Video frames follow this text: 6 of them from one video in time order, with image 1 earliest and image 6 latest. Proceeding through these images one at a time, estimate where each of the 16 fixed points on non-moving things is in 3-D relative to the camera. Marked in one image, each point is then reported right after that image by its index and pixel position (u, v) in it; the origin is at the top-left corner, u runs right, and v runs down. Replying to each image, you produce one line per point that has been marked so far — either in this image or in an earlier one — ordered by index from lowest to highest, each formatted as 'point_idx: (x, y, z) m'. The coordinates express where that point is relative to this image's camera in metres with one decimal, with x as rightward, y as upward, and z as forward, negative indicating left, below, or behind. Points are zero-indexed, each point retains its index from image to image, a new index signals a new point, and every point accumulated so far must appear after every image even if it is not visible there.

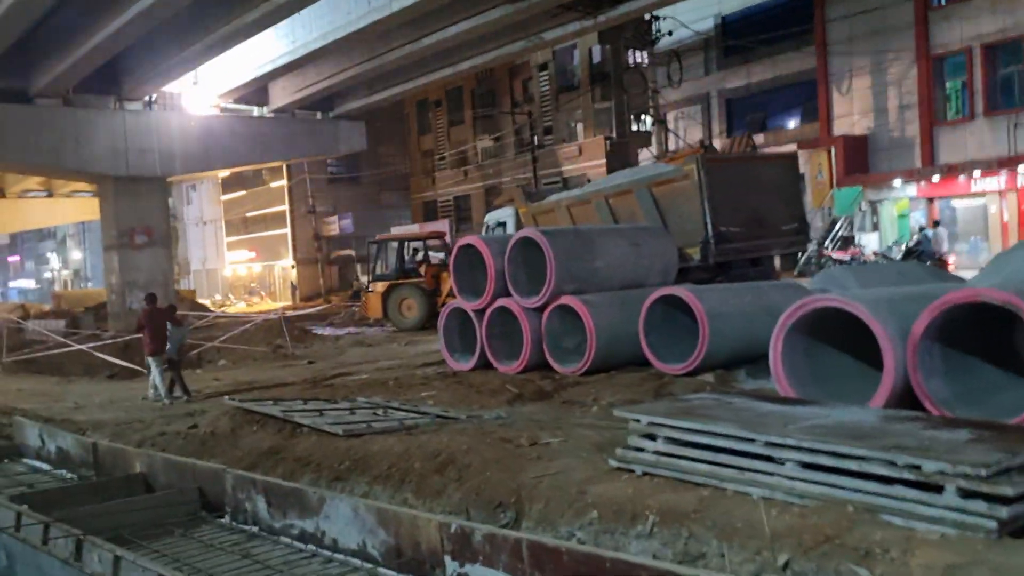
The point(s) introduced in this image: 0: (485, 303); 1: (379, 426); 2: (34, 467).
0: (-0.4, -0.2, +11.2) m
1: (-1.1, -1.2, +7.3) m
2: (-4.5, -1.7, +8.2) m
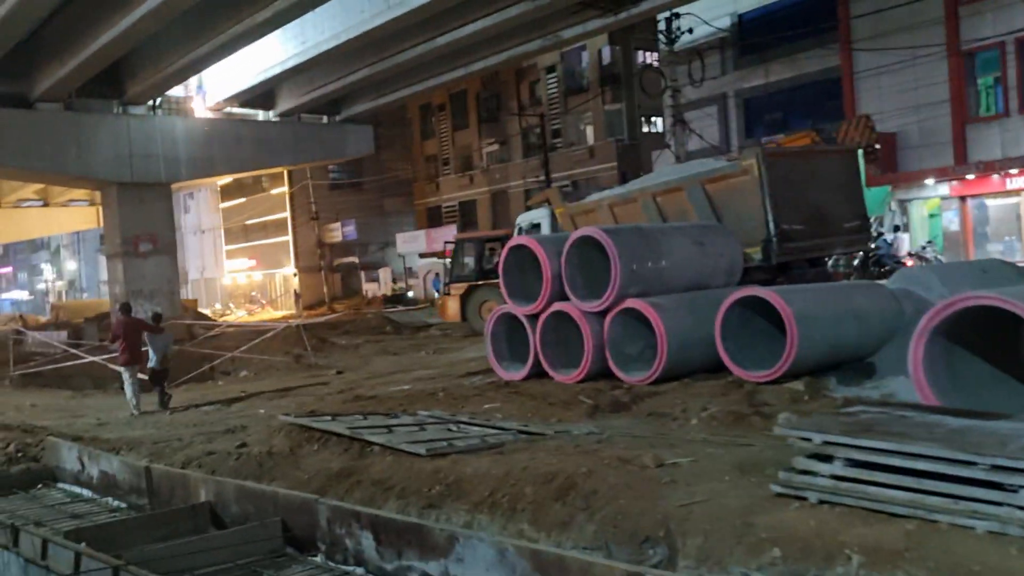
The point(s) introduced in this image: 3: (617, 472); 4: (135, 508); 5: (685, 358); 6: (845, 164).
0: (+0.3, -0.2, +10.5) m
1: (-0.4, -1.2, +6.6) m
2: (-3.8, -1.8, +7.4) m
3: (+0.6, -1.1, +5.1) m
4: (-3.0, -1.8, +6.9) m
5: (+1.9, -0.8, +9.6) m
6: (+5.0, +1.9, +12.9) m
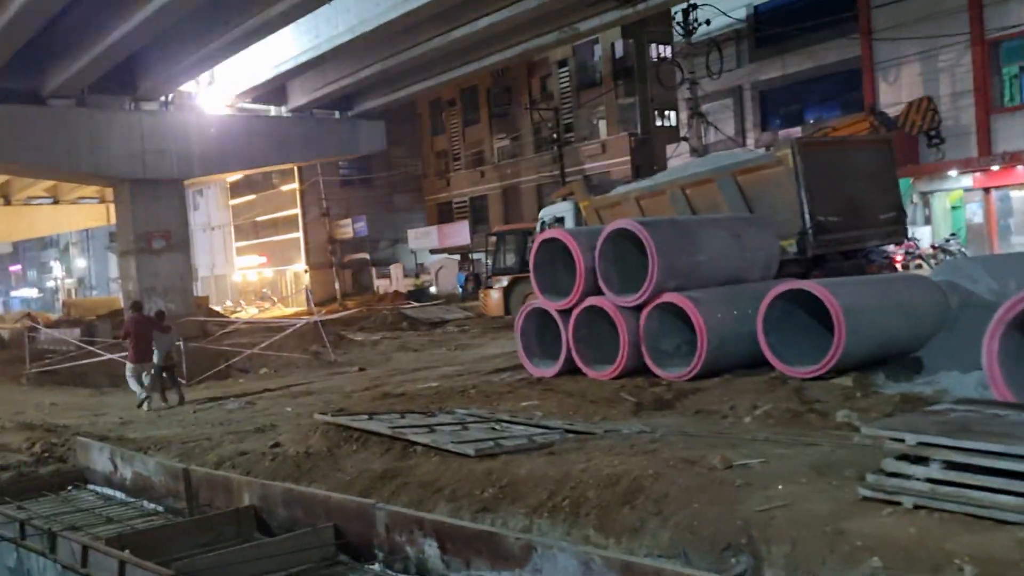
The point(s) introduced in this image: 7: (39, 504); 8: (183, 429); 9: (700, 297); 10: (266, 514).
0: (+0.7, -0.2, +10.2) m
1: (0.0, -1.1, +6.3) m
2: (-3.4, -1.7, +7.2) m
3: (+1.0, -1.1, +4.9) m
4: (-2.6, -1.7, +6.6) m
5: (+2.3, -0.7, +9.3) m
6: (+5.4, +2.0, +12.6) m
7: (-3.8, -1.8, +6.9) m
8: (-3.8, -1.6, +9.9) m
9: (+2.0, -0.1, +9.4) m
10: (-1.7, -1.6, +6.1) m
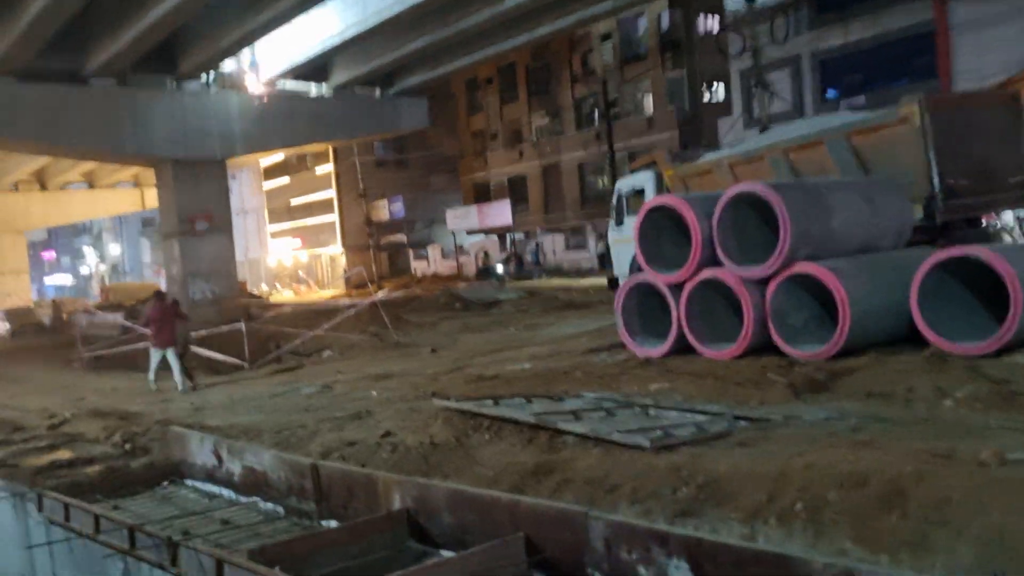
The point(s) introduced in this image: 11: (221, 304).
0: (+1.9, +0.1, +9.3) m
1: (+1.1, -0.9, +5.4) m
2: (-2.3, -1.5, +6.4) m
3: (+2.0, -0.8, +4.0) m
4: (-1.5, -1.5, +5.8) m
5: (+3.5, -0.4, +8.3) m
6: (+6.6, +2.4, +11.5) m
7: (-2.7, -1.5, +6.2) m
8: (-2.6, -1.4, +9.1) m
9: (+3.2, +0.2, +8.4) m
10: (-0.6, -1.4, +5.2) m
11: (-6.8, -0.4, +19.7) m
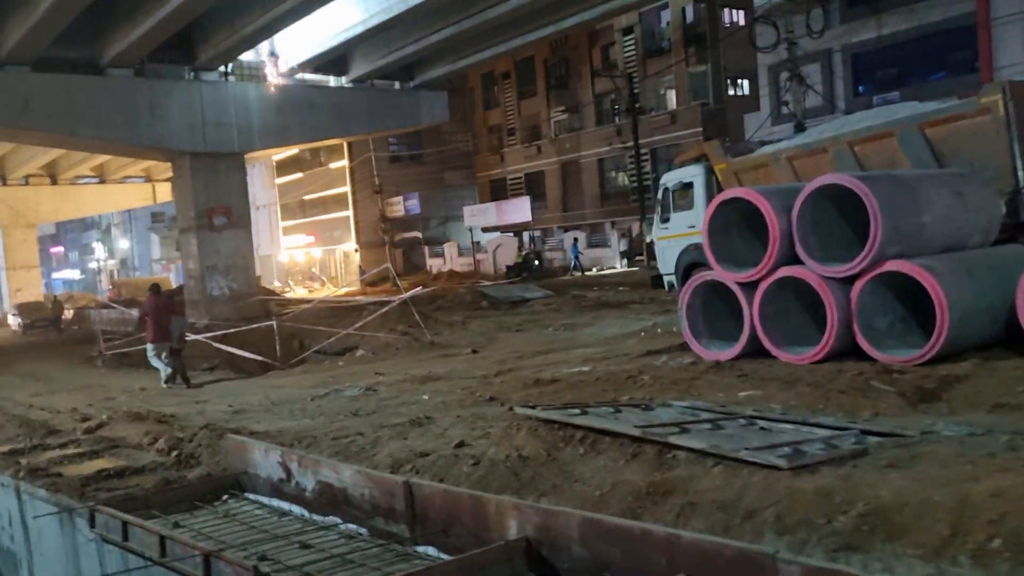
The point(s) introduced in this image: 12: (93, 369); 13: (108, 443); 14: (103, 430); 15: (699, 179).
0: (+2.6, +0.1, +8.7) m
1: (+1.7, -0.9, +4.9) m
2: (-1.6, -1.5, +5.8) m
3: (+2.6, -0.9, +3.4) m
4: (-0.9, -1.5, +5.3) m
5: (+4.1, -0.4, +7.7) m
6: (+7.3, +2.3, +10.9) m
7: (-2.1, -1.5, +5.6) m
8: (-2.0, -1.3, +8.6) m
9: (+3.9, +0.2, +7.8) m
10: (0.0, -1.4, +4.7) m
11: (-6.0, -0.3, +19.2) m
12: (-8.2, -1.6, +16.7) m
13: (-3.6, -1.4, +7.6) m
14: (-4.0, -1.4, +8.4) m
15: (+3.1, +1.8, +14.0) m
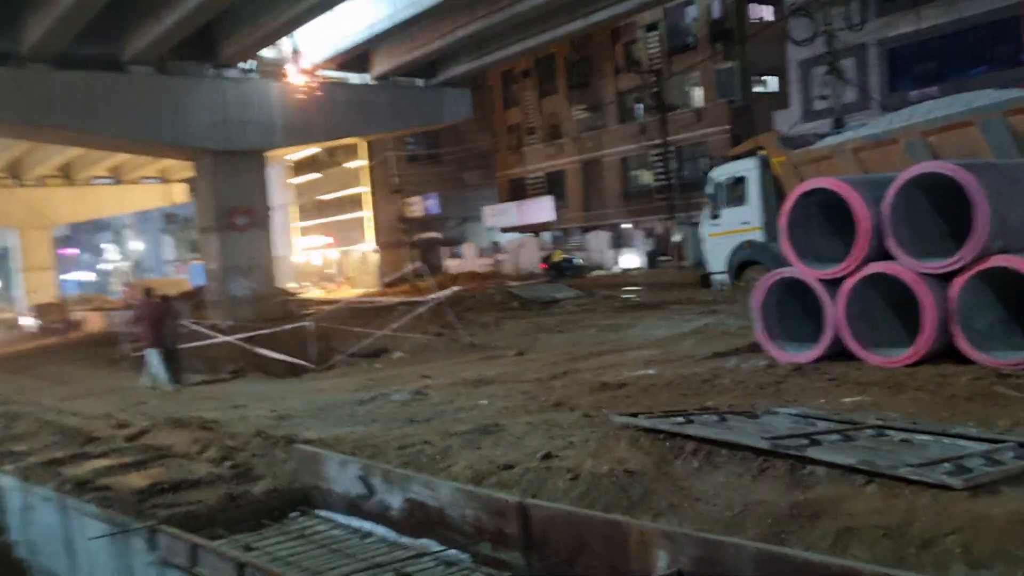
0: (+3.2, +0.2, +8.1) m
1: (+2.3, -0.9, +4.2) m
2: (-1.0, -1.5, +5.3) m
3: (+3.2, -0.8, +2.8) m
4: (-0.3, -1.5, +4.7) m
5: (+4.7, -0.4, +7.1) m
6: (+8.0, +2.4, +10.2) m
7: (-1.5, -1.5, +5.1) m
8: (-1.3, -1.3, +8.0) m
9: (+4.5, +0.2, +7.2) m
10: (+0.6, -1.3, +4.1) m
11: (-5.3, -0.3, +18.7) m
12: (-7.4, -1.6, +16.3) m
13: (-3.0, -1.4, +7.1) m
14: (-3.3, -1.4, +7.8) m
15: (+3.8, +1.8, +13.4) m
